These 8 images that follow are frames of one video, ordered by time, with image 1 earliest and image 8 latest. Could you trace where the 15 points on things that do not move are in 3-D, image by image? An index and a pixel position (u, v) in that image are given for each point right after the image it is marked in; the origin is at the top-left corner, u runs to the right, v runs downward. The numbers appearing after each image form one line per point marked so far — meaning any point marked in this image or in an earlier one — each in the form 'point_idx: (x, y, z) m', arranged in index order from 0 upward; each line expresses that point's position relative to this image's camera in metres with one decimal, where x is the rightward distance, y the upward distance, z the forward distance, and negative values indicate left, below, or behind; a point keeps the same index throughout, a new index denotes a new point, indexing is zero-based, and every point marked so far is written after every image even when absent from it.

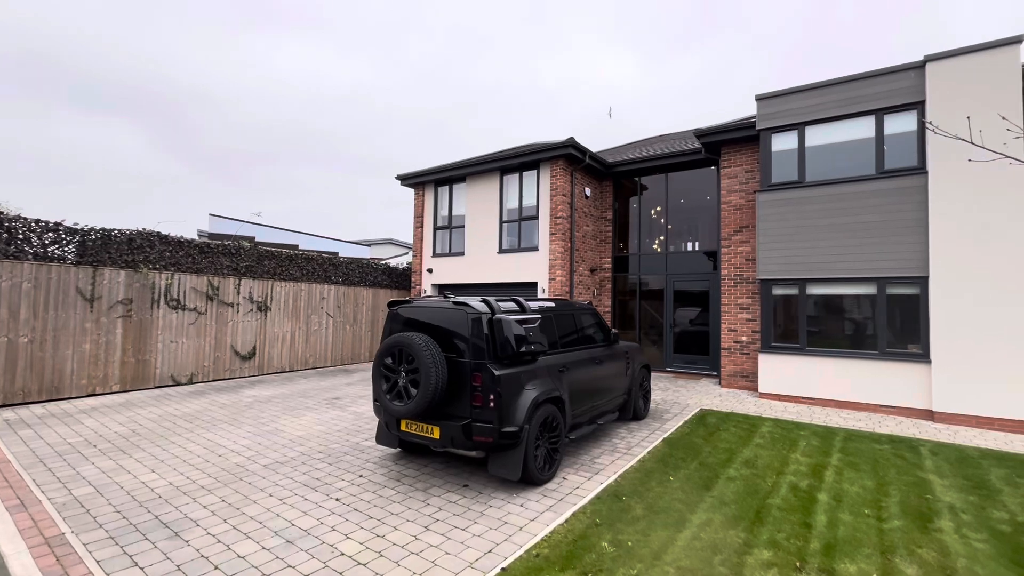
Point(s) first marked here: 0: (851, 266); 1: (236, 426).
0: (+5.3, +0.3, +7.4) m
1: (-3.5, -1.7, +6.0) m
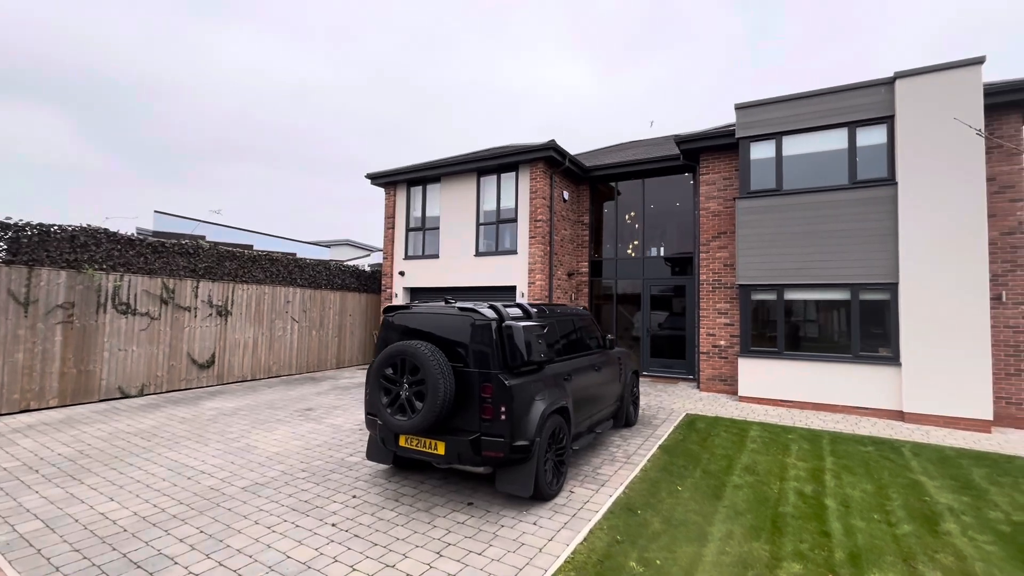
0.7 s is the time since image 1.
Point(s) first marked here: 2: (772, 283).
0: (+5.1, +0.2, +7.6) m
1: (-3.6, -1.8, +5.5) m
2: (+4.4, +0.1, +8.0) m
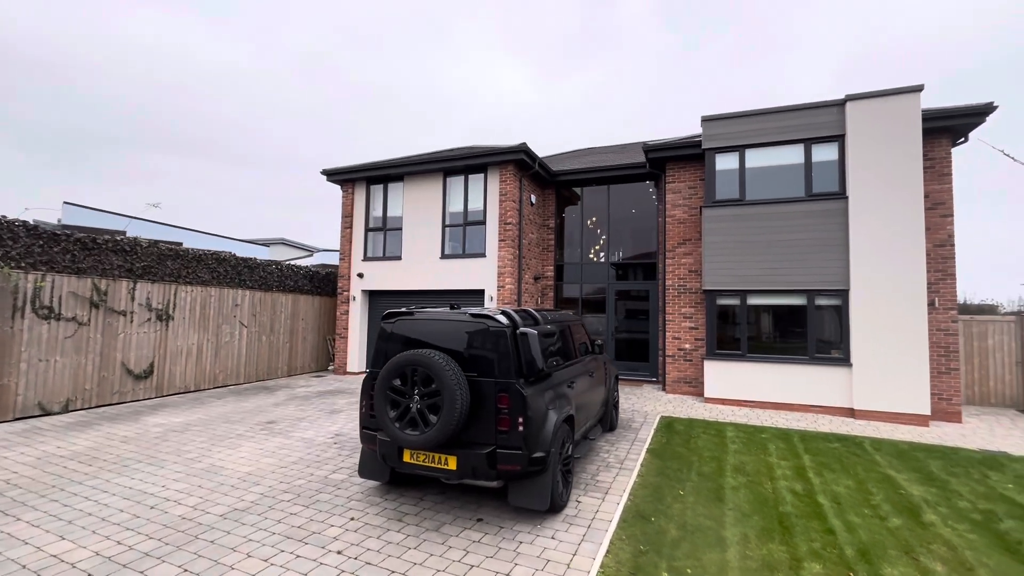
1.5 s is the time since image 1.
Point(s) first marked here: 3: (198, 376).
0: (+4.7, +0.1, +8.1) m
1: (-3.6, -1.8, +4.8) m
2: (+4.0, 0.0, +8.4) m
3: (-5.8, -1.6, +8.7) m
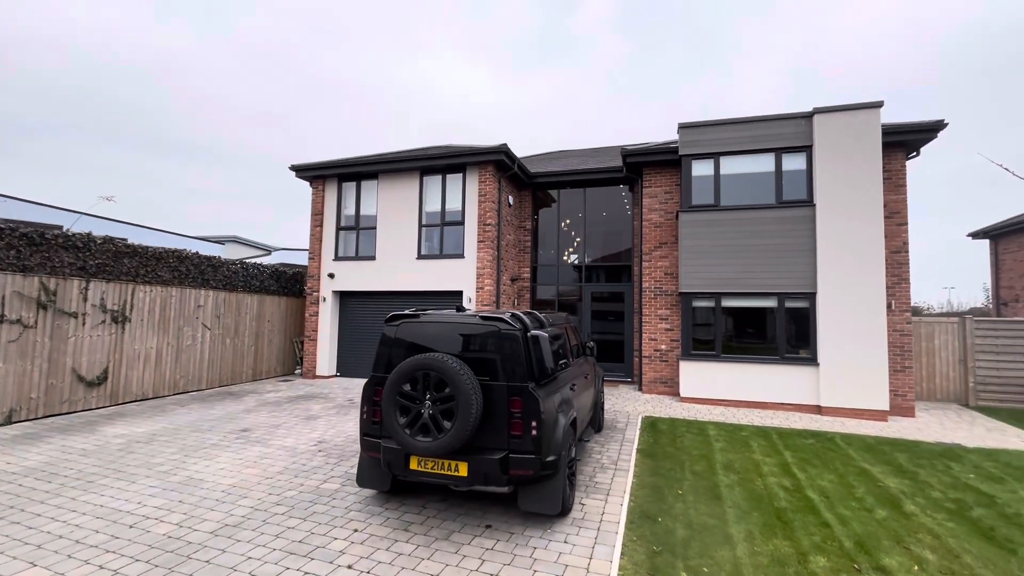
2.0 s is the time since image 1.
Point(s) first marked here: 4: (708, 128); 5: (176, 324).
0: (+4.4, +0.1, +8.4) m
1: (-3.6, -1.8, +4.5) m
2: (+3.6, -0.1, +8.6) m
3: (-6.1, -1.6, +8.2) m
4: (+3.7, +3.0, +8.8) m
5: (-6.0, -0.7, +8.5) m
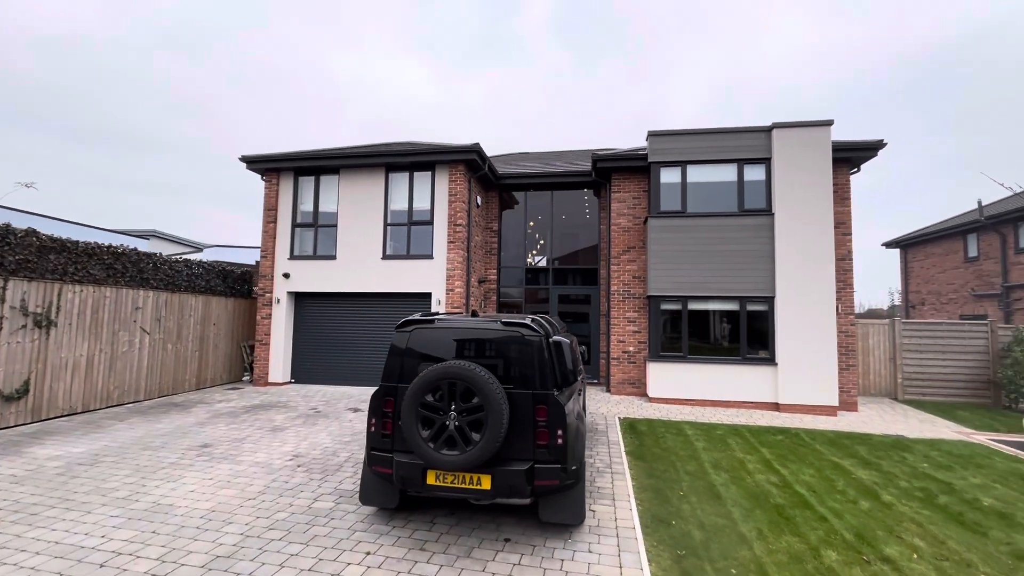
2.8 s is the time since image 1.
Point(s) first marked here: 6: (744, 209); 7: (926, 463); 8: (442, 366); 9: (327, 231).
0: (+3.9, 0.0, +8.8) m
1: (-3.6, -1.8, +3.9) m
2: (+3.1, -0.1, +8.9) m
3: (-6.5, -1.6, +7.3) m
4: (+3.2, +2.9, +9.1) m
5: (-6.4, -0.7, +7.6) m
6: (+4.3, +1.5, +8.9) m
7: (+4.9, -2.1, +5.6) m
8: (-0.5, -0.5, +3.2) m
9: (-4.0, +1.2, +10.2) m
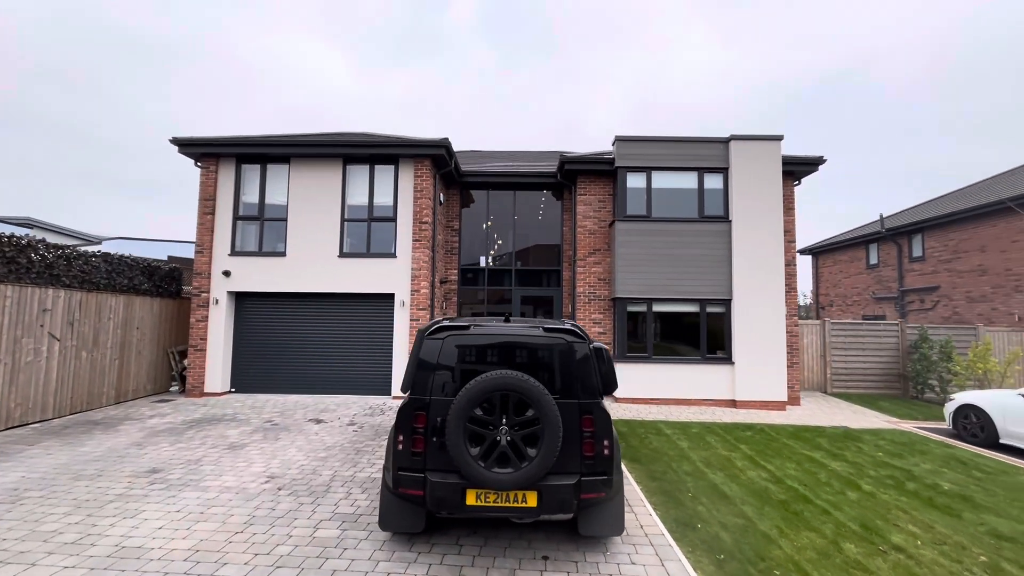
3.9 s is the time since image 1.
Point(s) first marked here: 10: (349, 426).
0: (+3.3, 0.0, +9.2) m
1: (-3.3, -1.8, +3.2) m
2: (+2.6, -0.2, +9.2) m
3: (-6.7, -1.6, +6.0) m
4: (+2.6, +2.9, +9.4) m
5: (-6.7, -0.6, +6.4) m
6: (+3.8, +1.4, +9.3) m
7: (+4.8, -2.2, +6.2) m
8: (-0.1, -0.6, +3.0) m
9: (-4.7, +1.2, +9.3) m
10: (-2.4, -2.0, +6.9) m
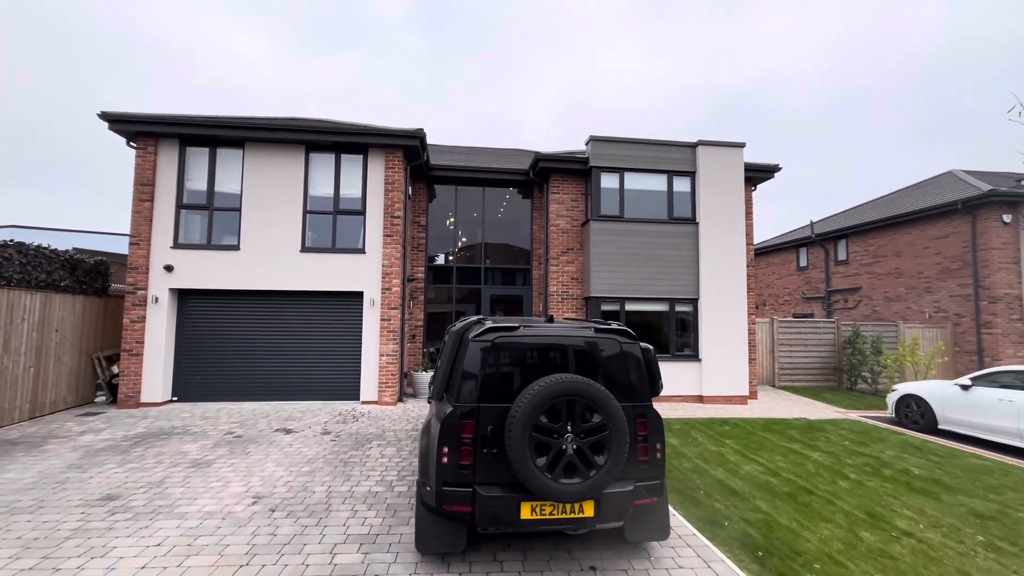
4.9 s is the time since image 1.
0: (+2.8, 0.0, +9.4) m
1: (-2.9, -1.8, +2.5) m
2: (+2.1, -0.2, +9.3) m
3: (-6.7, -1.5, +4.9) m
4: (+2.0, +2.9, +9.5) m
5: (-6.7, -0.6, +5.2) m
6: (+3.2, +1.4, +9.6) m
7: (+4.7, -2.2, +6.7) m
8: (+0.2, -0.5, +2.8) m
9: (-5.1, +1.3, +8.4) m
10: (-2.5, -2.0, +6.4) m
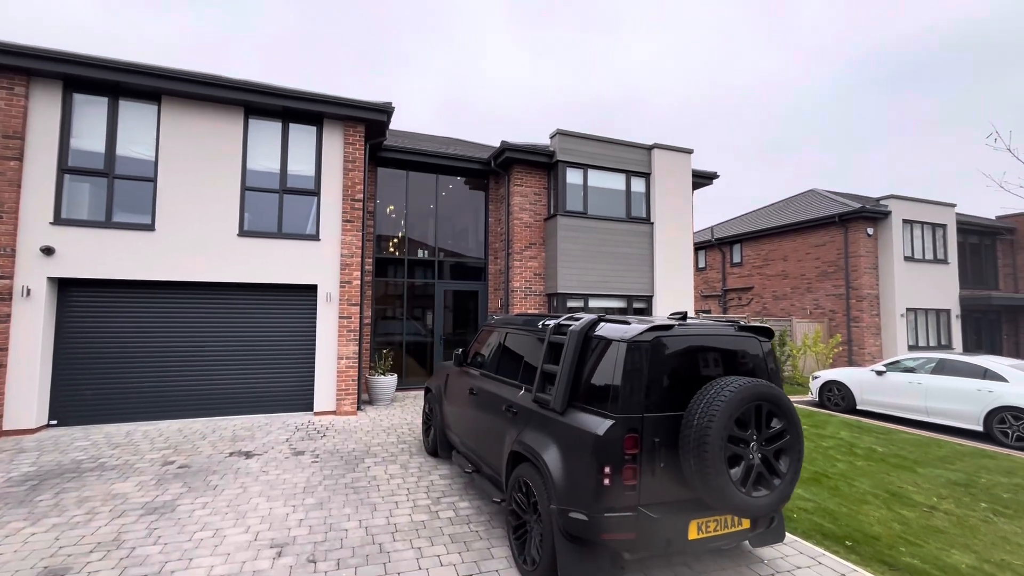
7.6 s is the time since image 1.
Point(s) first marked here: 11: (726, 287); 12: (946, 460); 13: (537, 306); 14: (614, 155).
0: (+2.0, 0.0, +9.5) m
1: (-1.8, -1.7, +1.5) m
2: (+1.3, -0.1, +9.3) m
3: (-6.1, -1.4, +2.8) m
4: (+1.3, +3.0, +9.4) m
5: (-6.2, -0.4, +3.2) m
6: (+2.4, +1.5, +9.8) m
7: (+4.5, -2.1, +7.4) m
8: (+1.2, -0.5, +2.5) m
9: (-5.3, +1.4, +6.6) m
10: (-2.4, -1.9, +5.3) m
11: (+8.3, +0.1, +18.4) m
12: (+5.3, -2.1, +5.7) m
13: (+0.5, -0.4, +9.4) m
14: (+2.1, +2.7, +9.7) m
